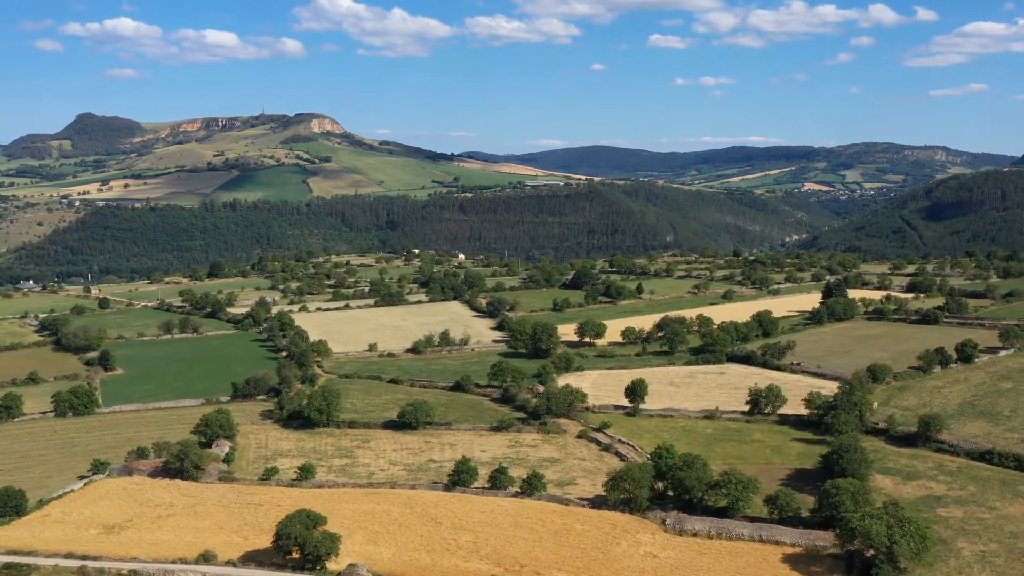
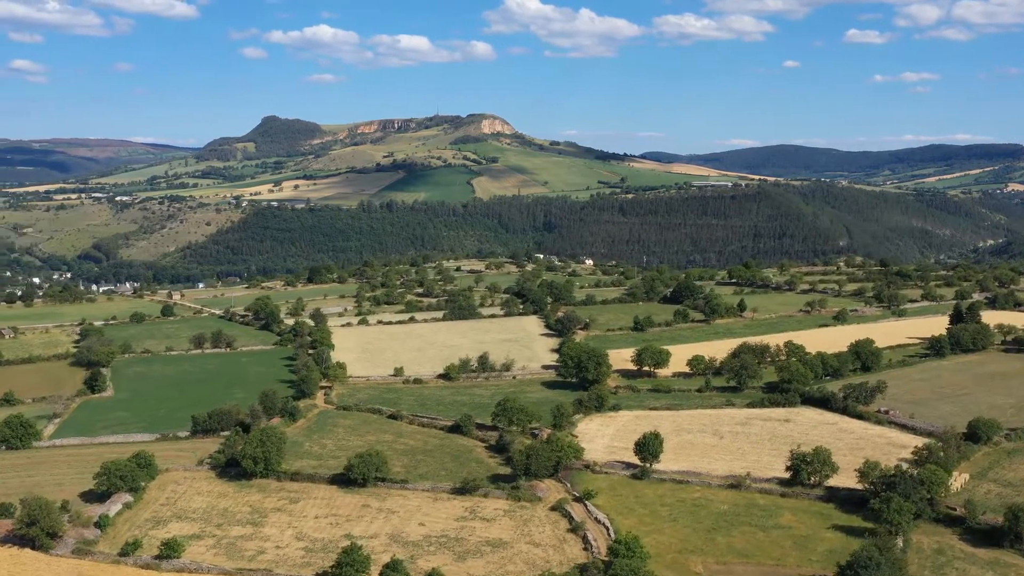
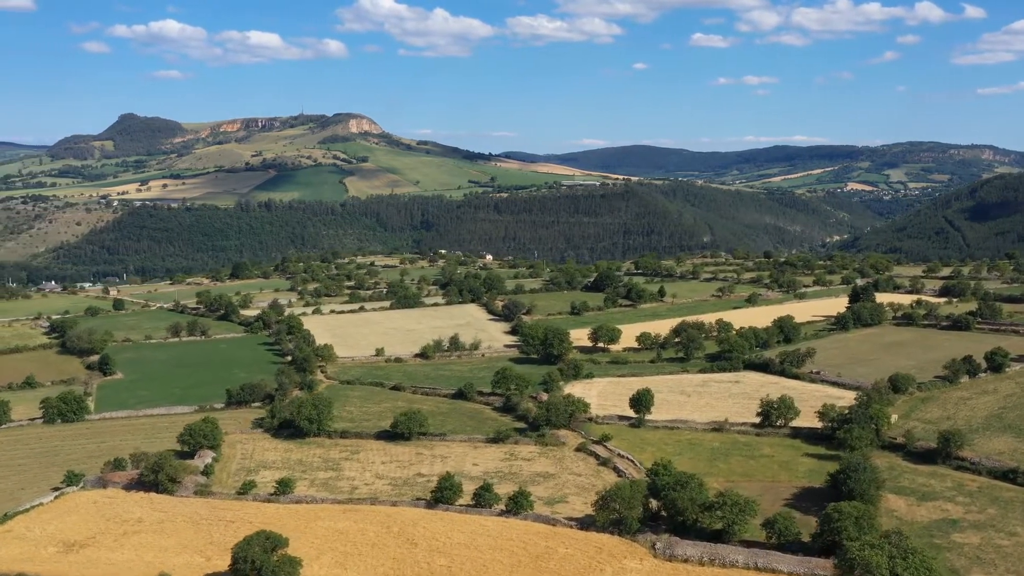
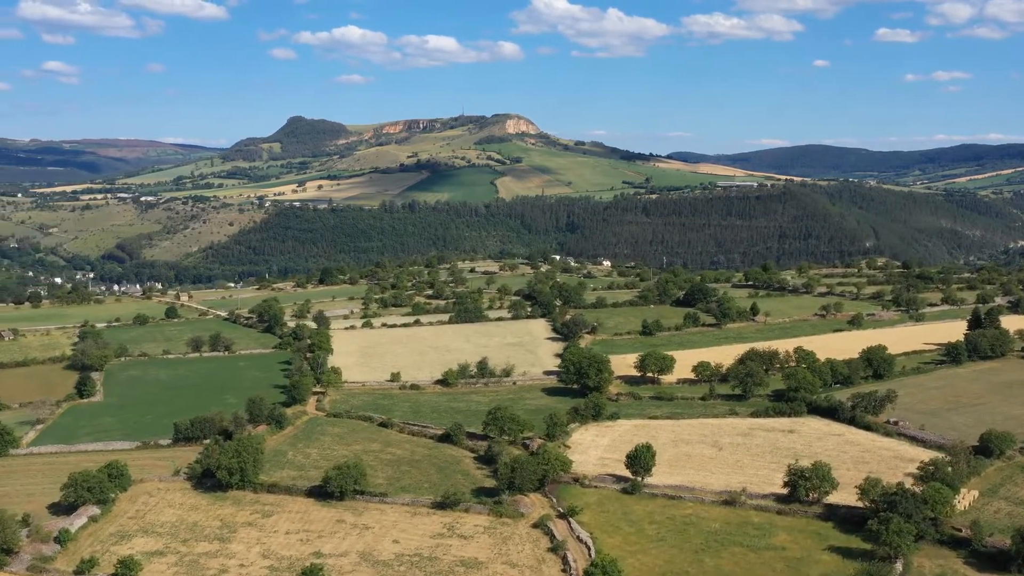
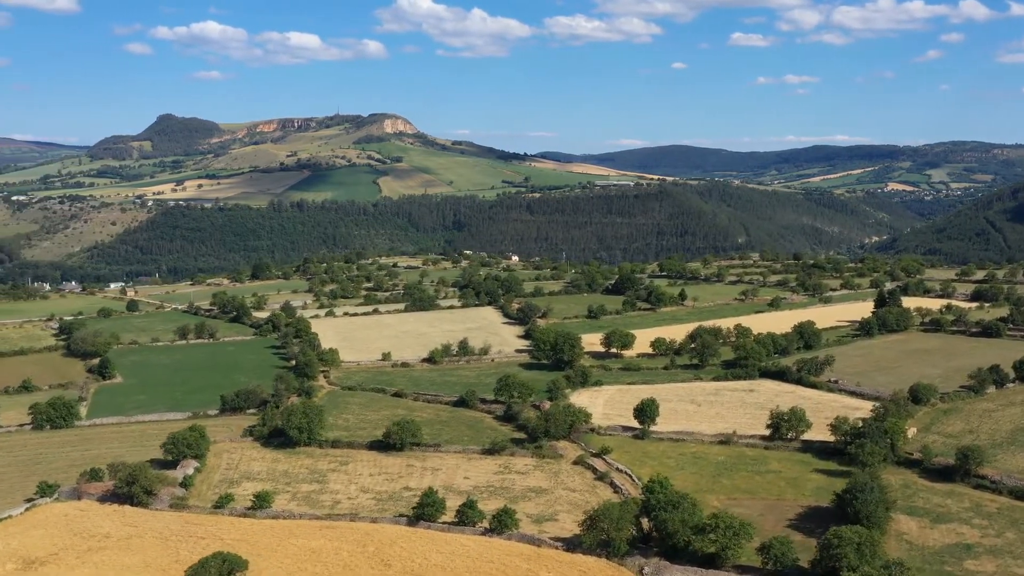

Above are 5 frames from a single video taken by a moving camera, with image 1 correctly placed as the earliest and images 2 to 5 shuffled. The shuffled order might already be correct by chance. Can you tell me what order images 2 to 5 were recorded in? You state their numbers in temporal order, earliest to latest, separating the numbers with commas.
3, 5, 2, 4
